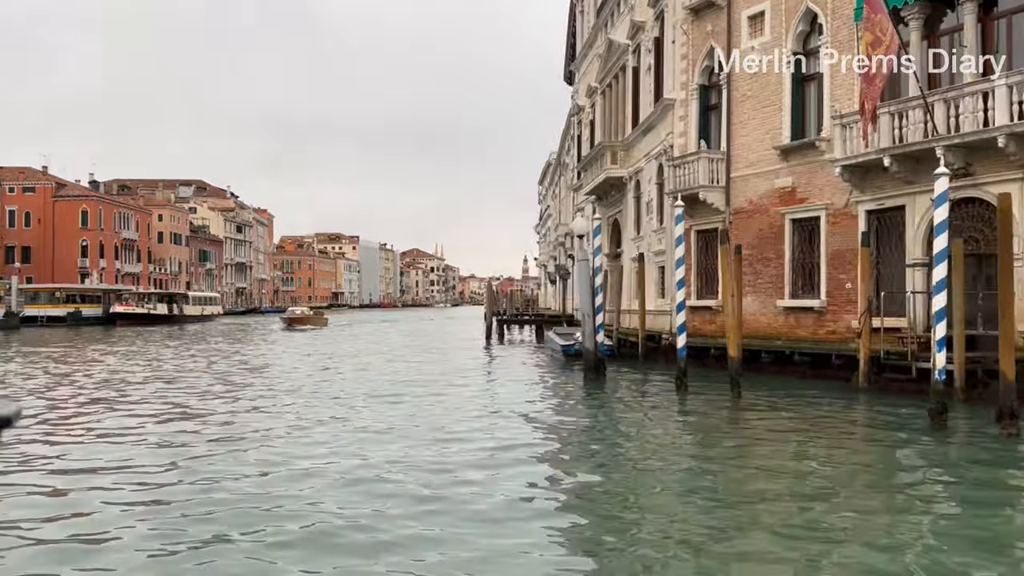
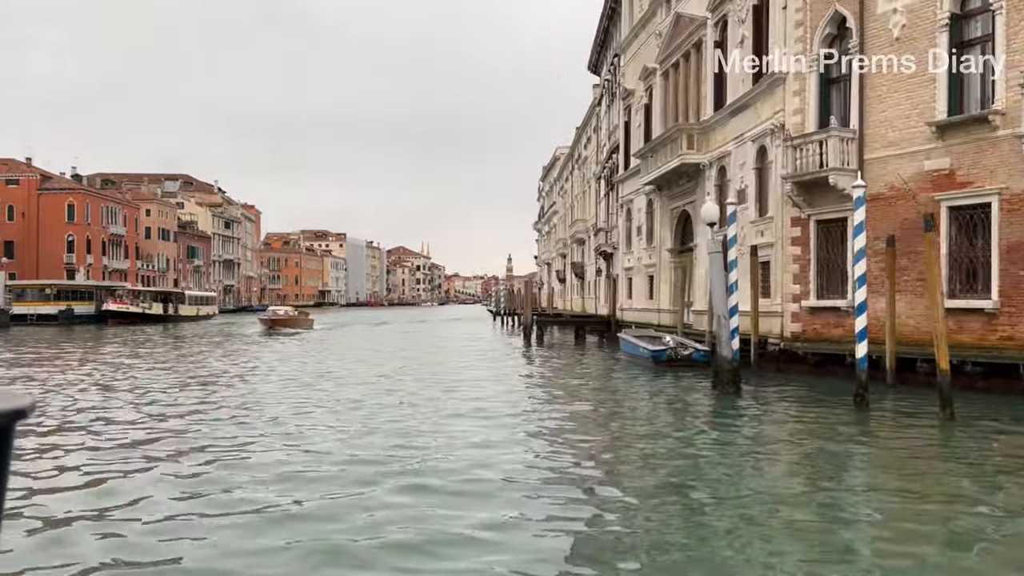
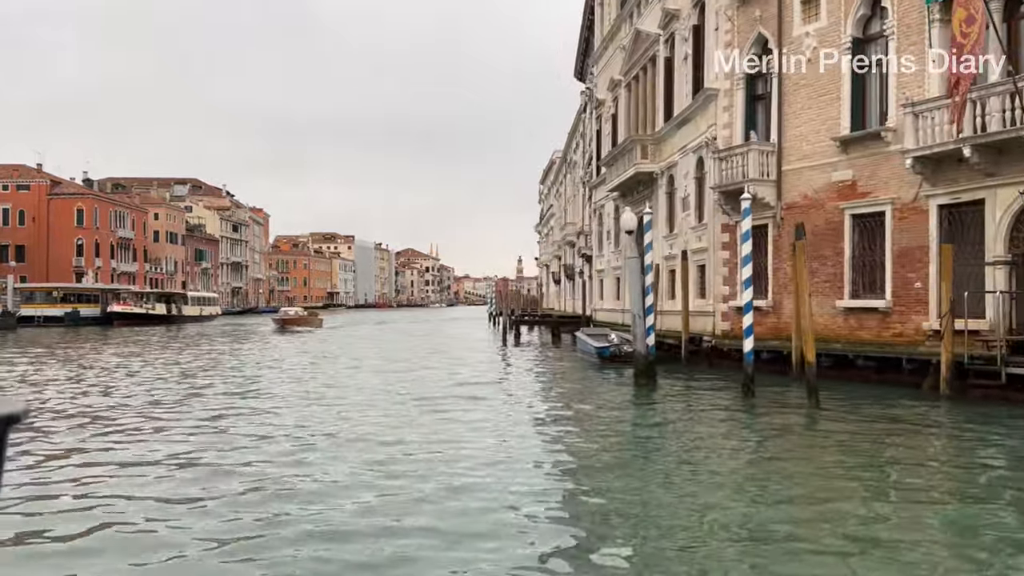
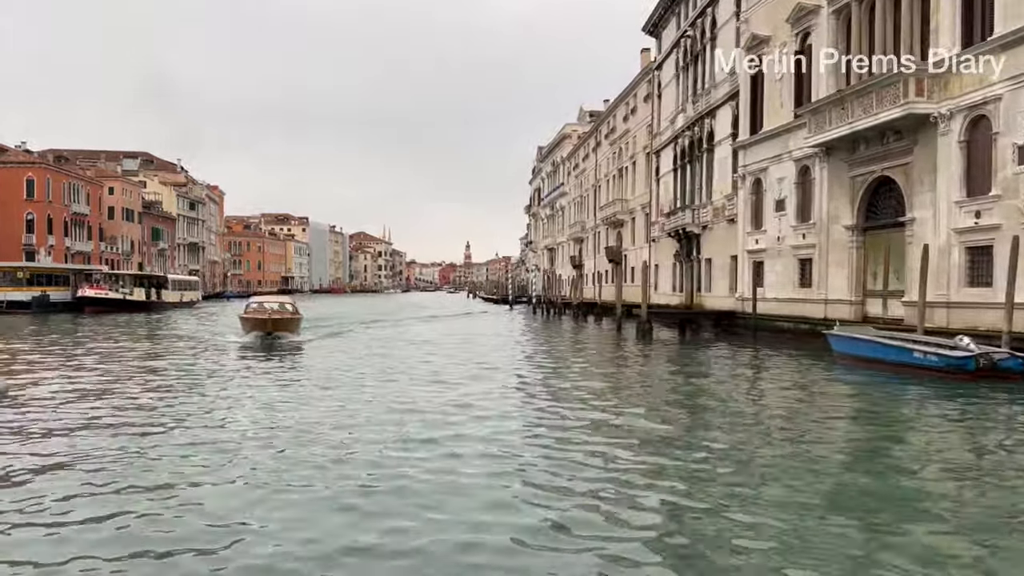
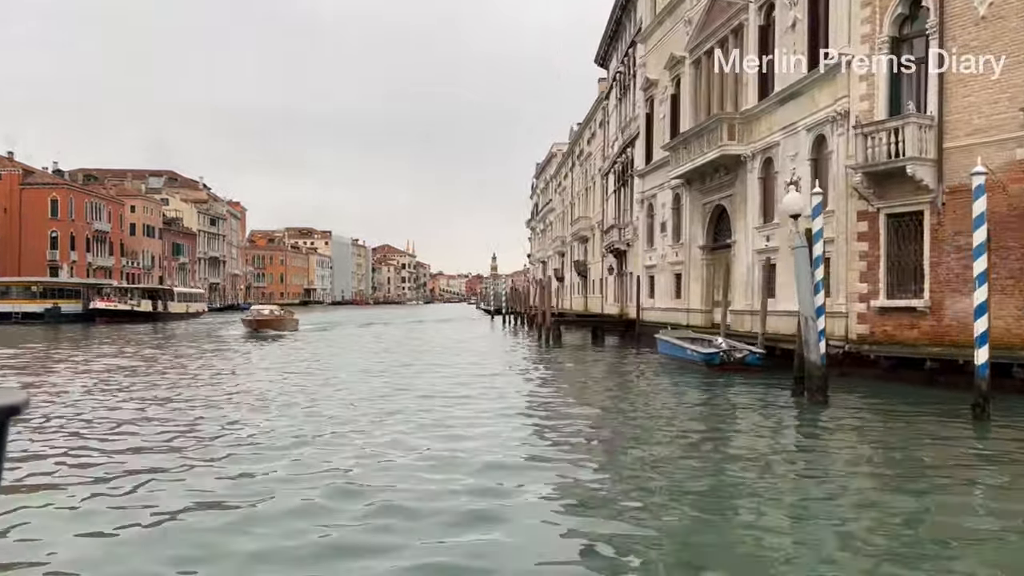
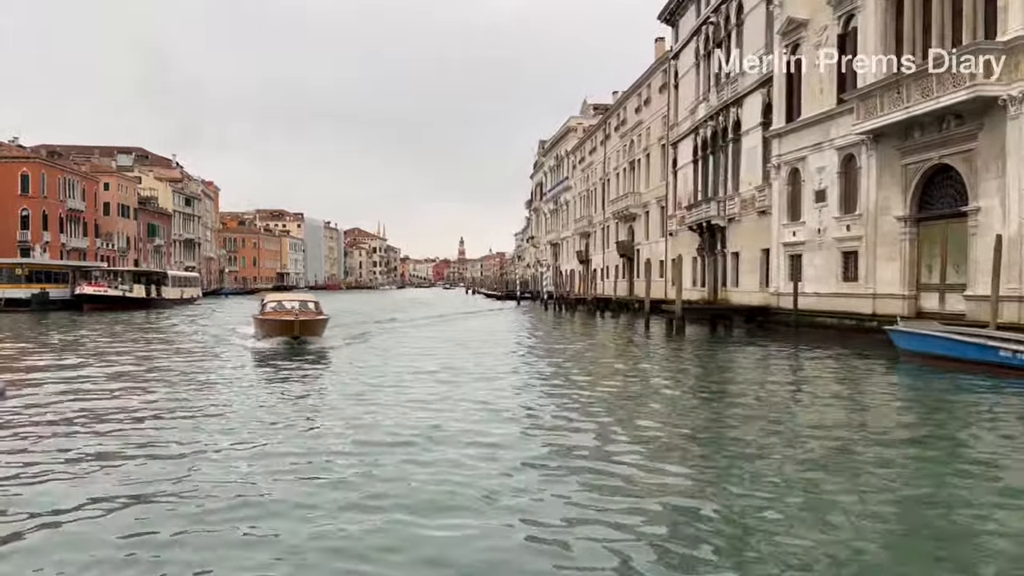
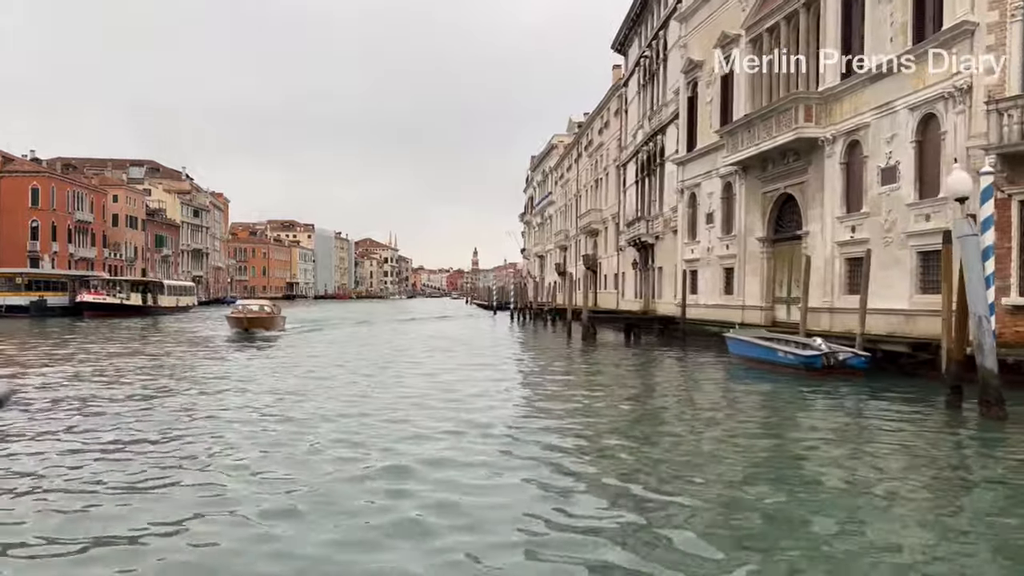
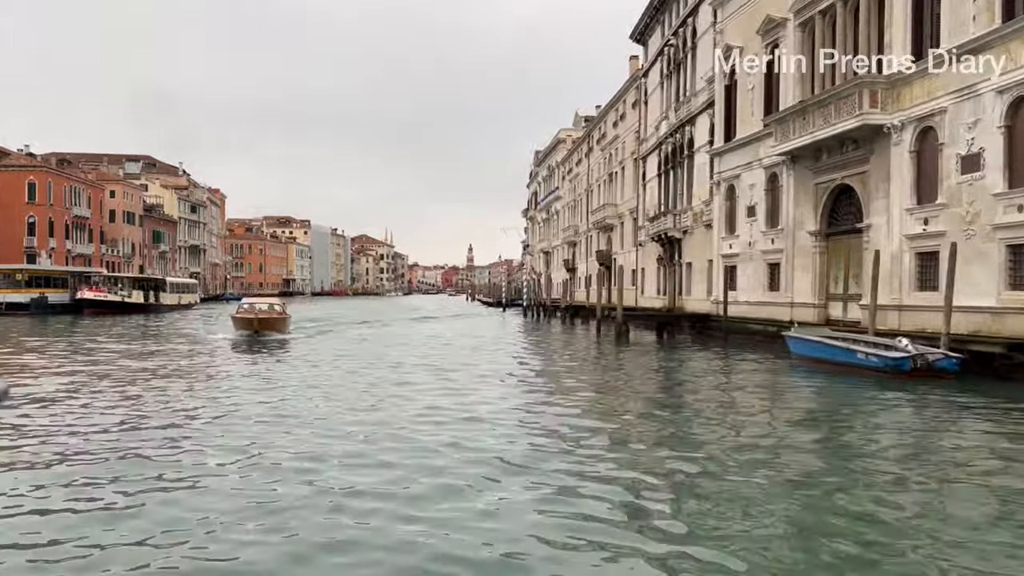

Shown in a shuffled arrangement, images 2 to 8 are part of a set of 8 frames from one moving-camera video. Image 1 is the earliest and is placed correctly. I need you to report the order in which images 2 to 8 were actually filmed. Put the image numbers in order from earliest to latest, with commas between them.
3, 2, 5, 7, 8, 4, 6
